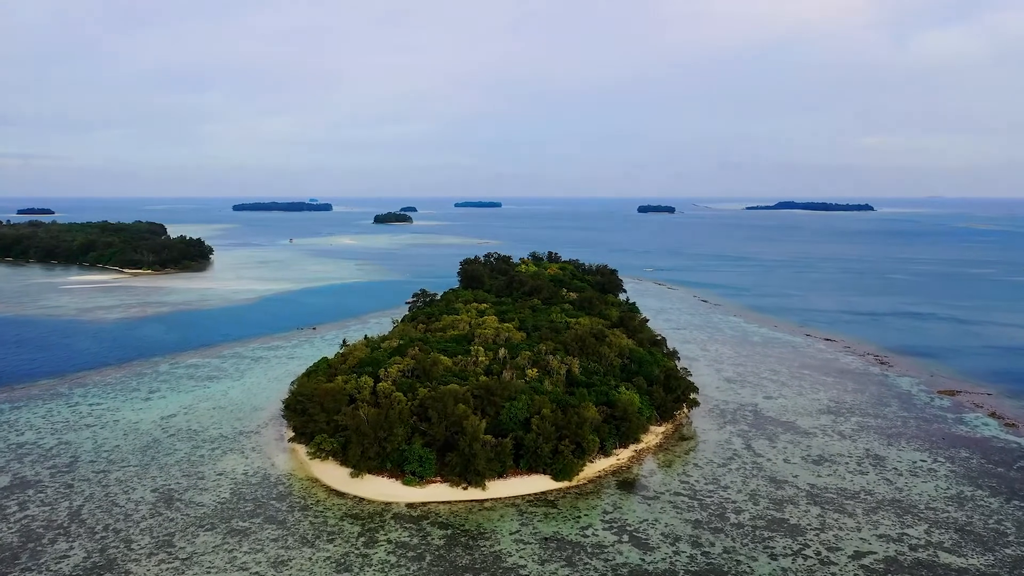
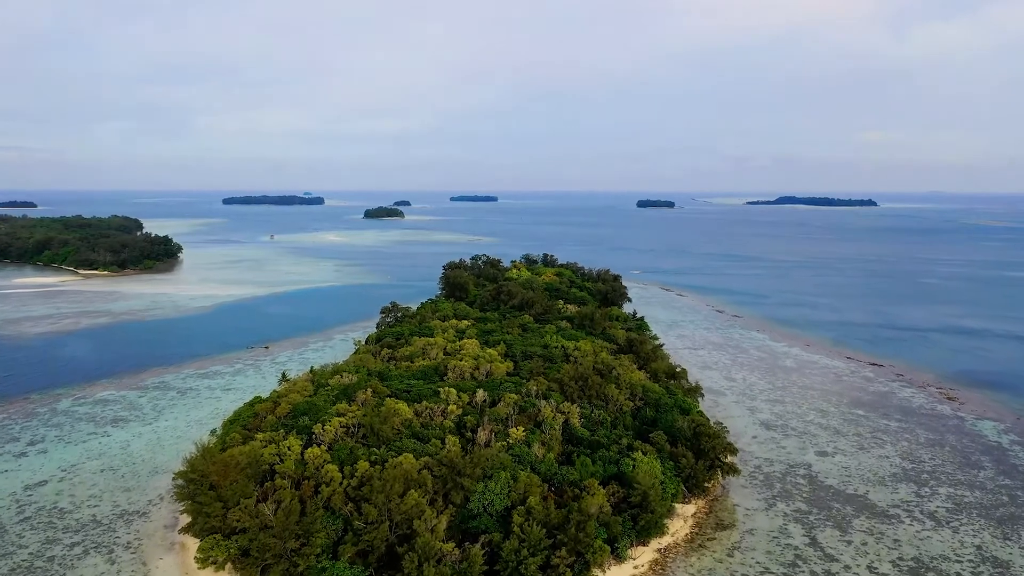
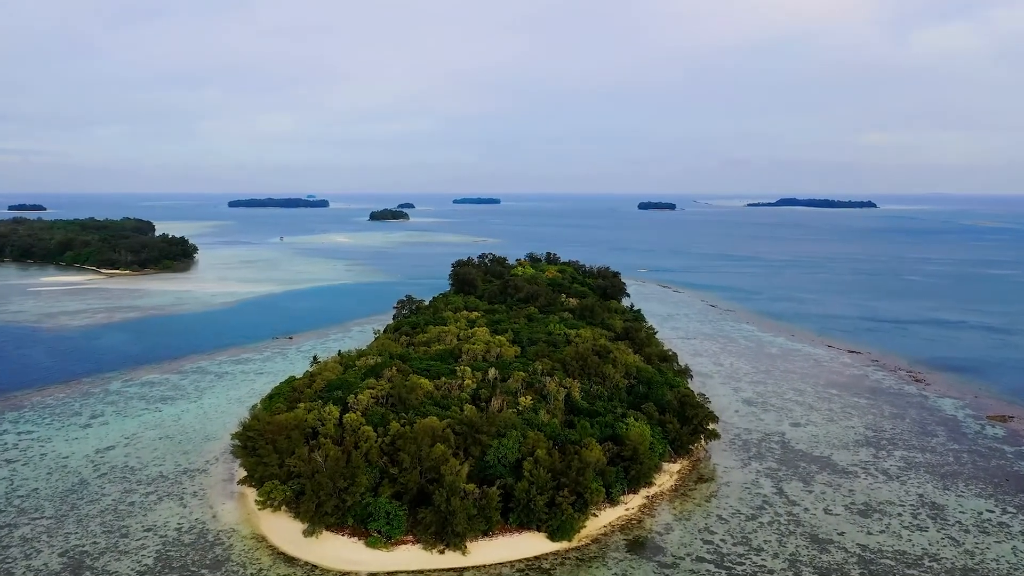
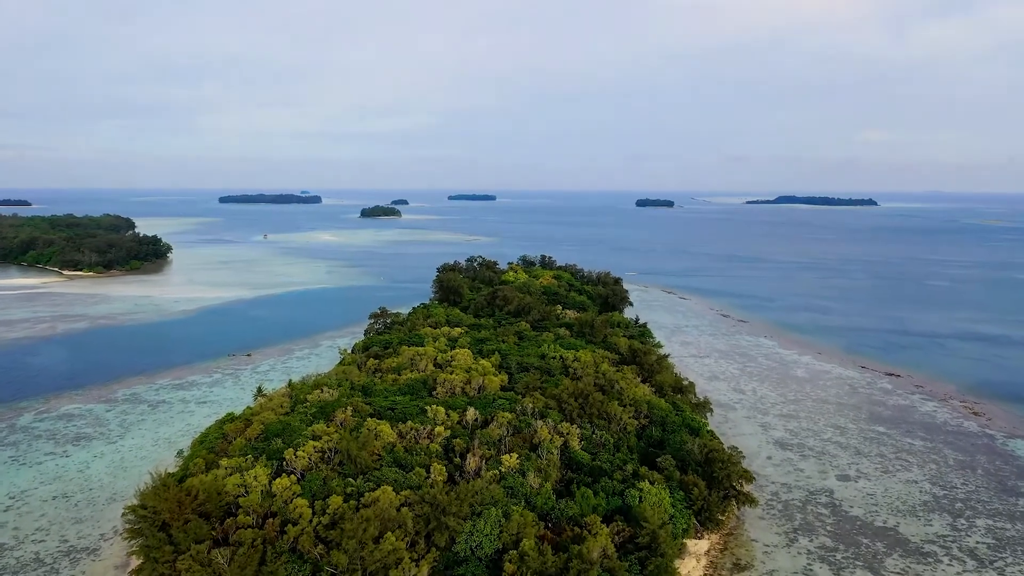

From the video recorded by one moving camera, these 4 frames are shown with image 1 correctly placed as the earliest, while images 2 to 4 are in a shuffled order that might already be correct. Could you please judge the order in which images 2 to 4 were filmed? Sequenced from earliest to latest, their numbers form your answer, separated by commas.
3, 2, 4
